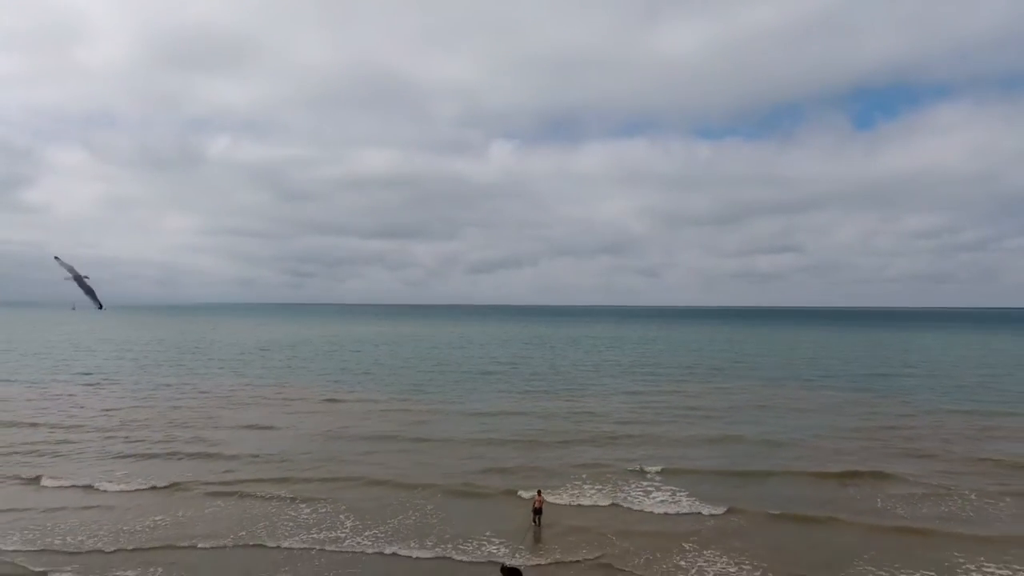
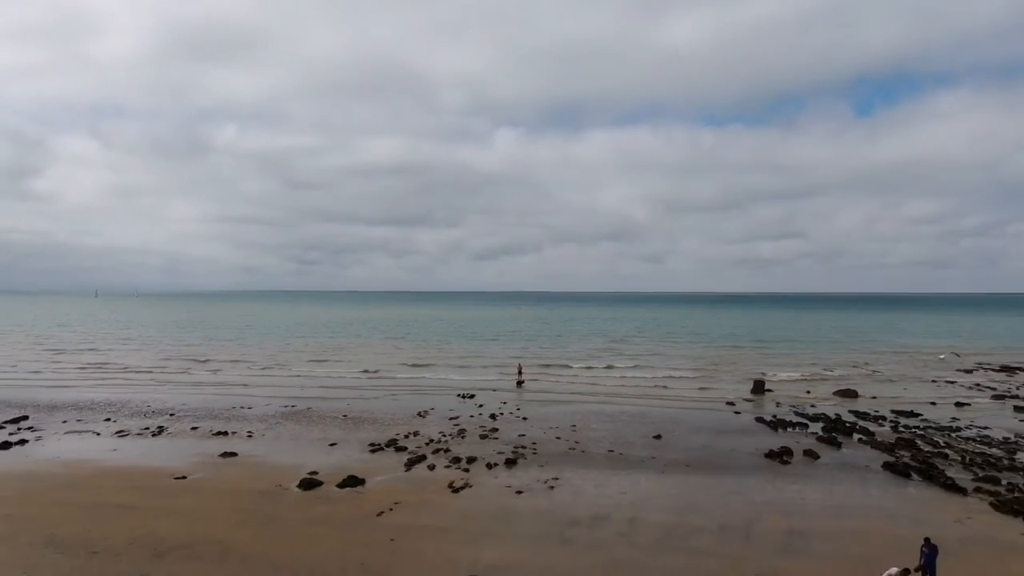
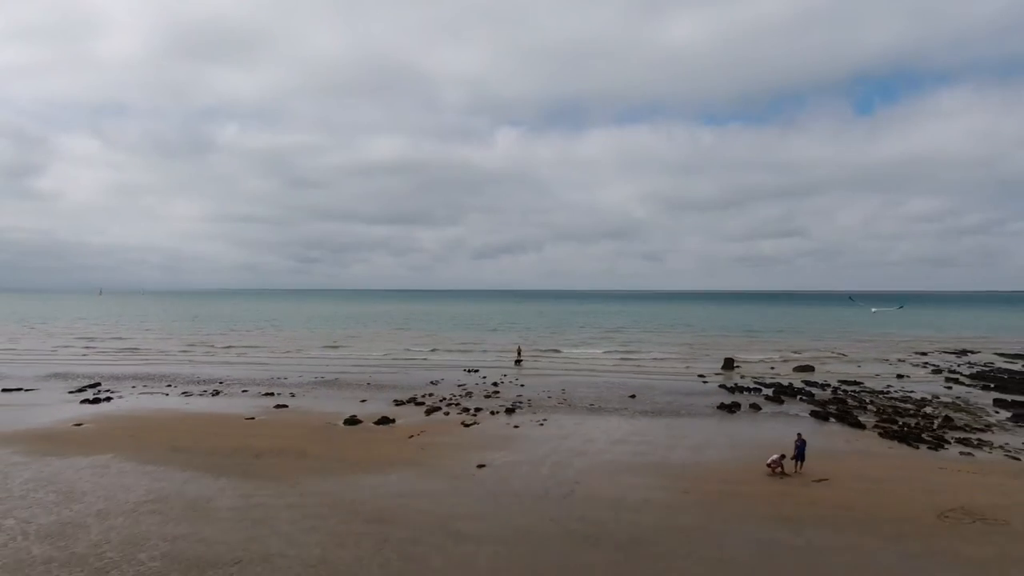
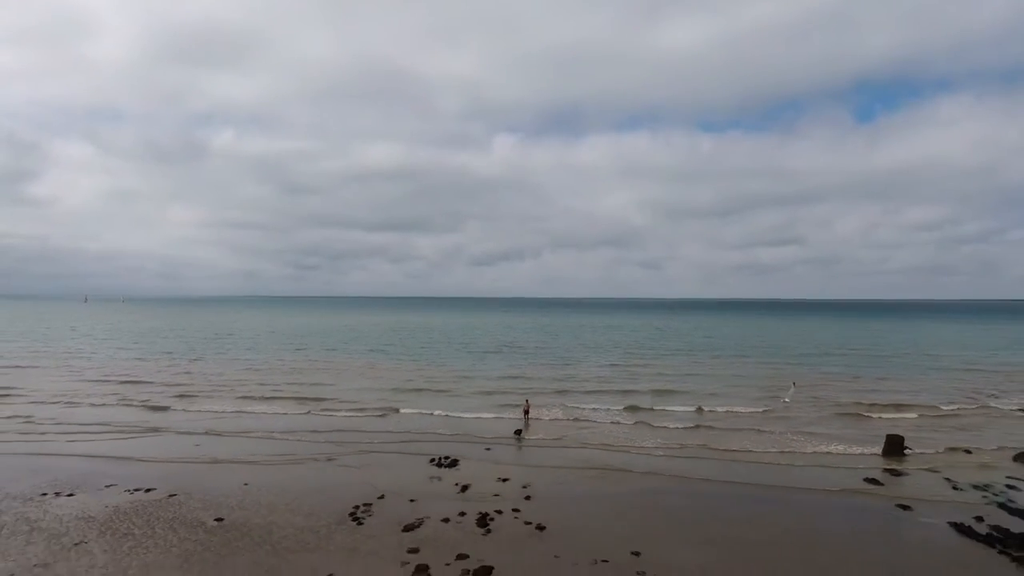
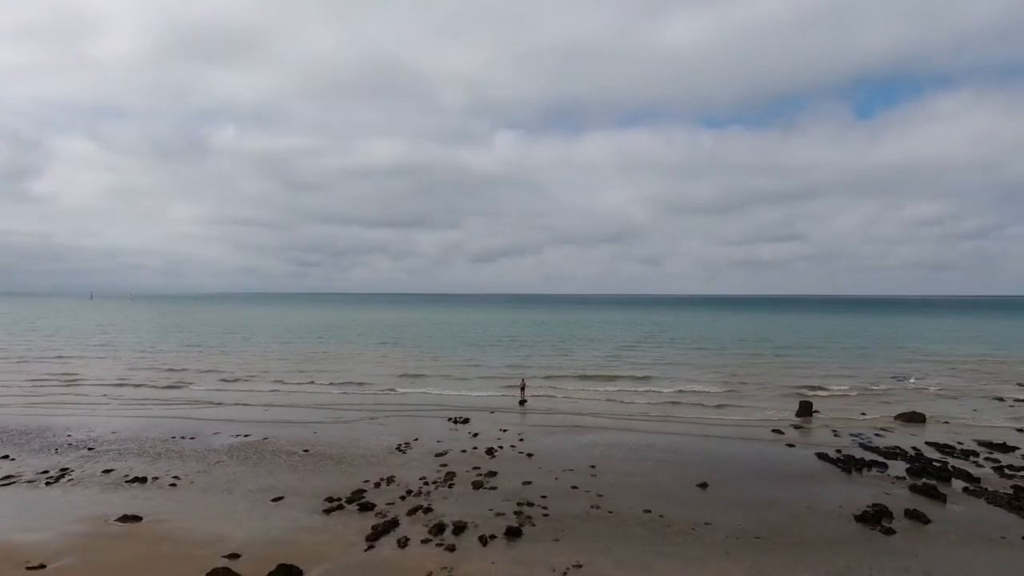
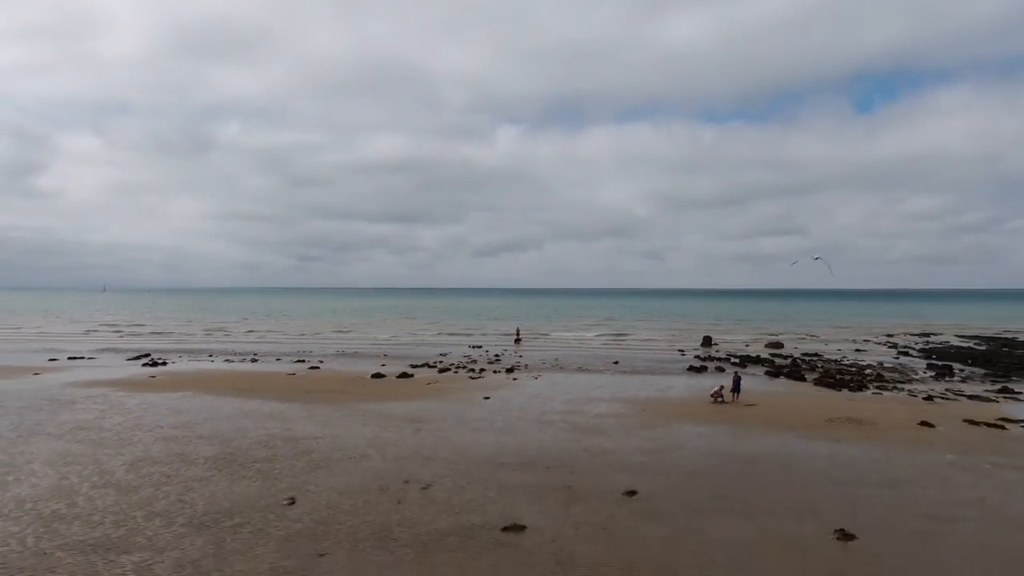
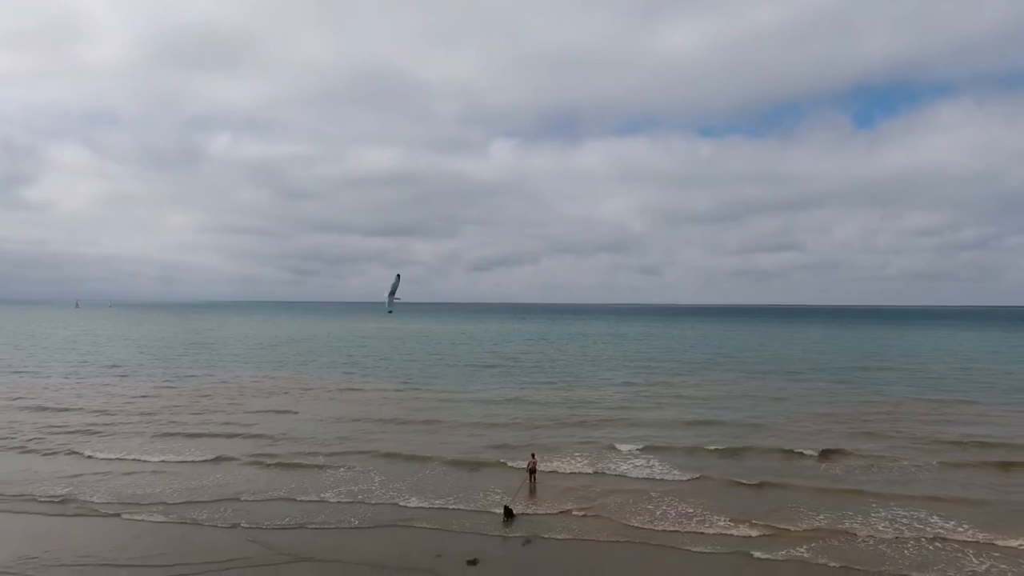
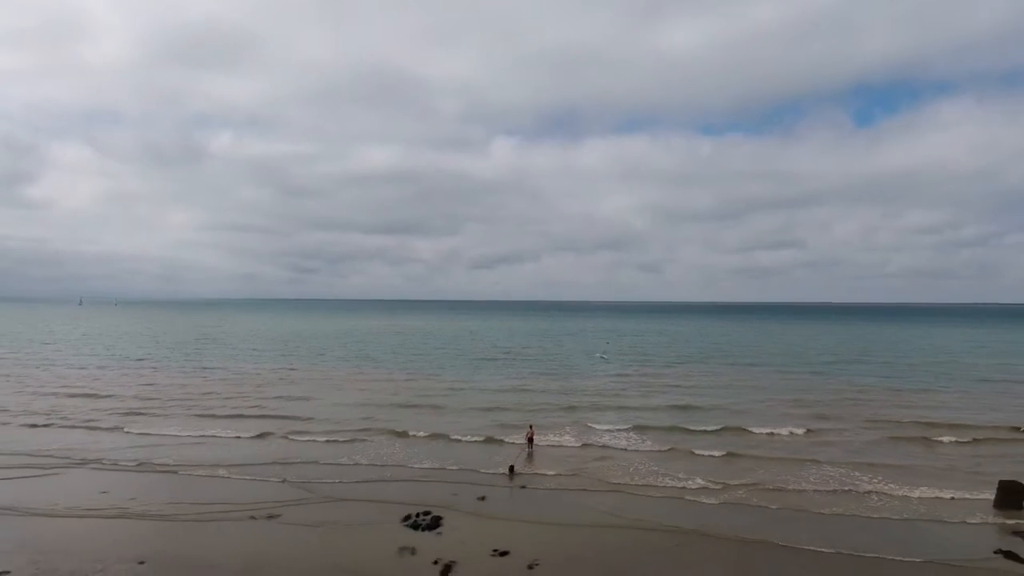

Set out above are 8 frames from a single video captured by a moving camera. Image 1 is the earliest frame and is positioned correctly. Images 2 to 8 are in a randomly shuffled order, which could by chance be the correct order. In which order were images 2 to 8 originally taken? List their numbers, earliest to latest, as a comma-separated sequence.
7, 8, 4, 5, 2, 3, 6
